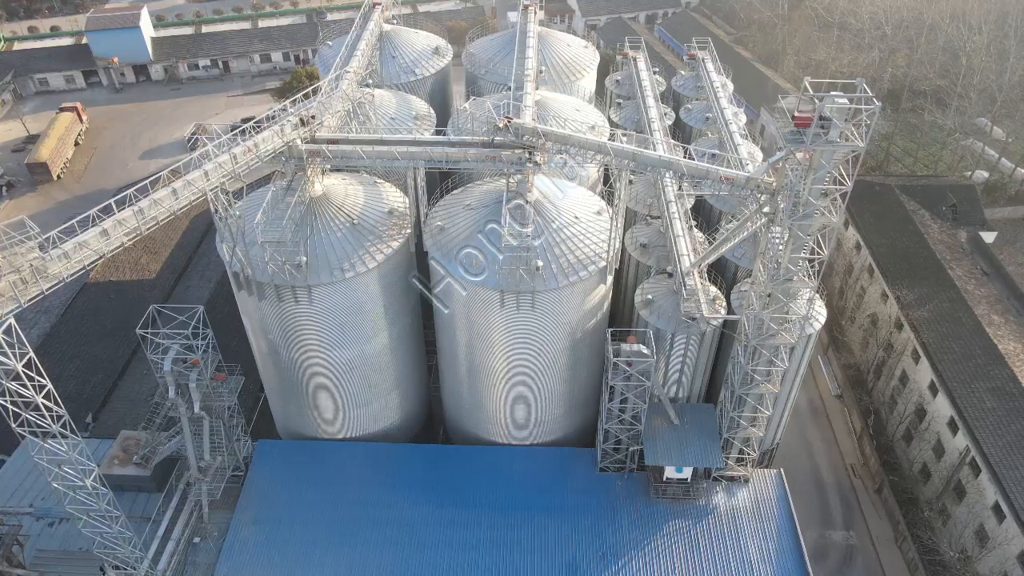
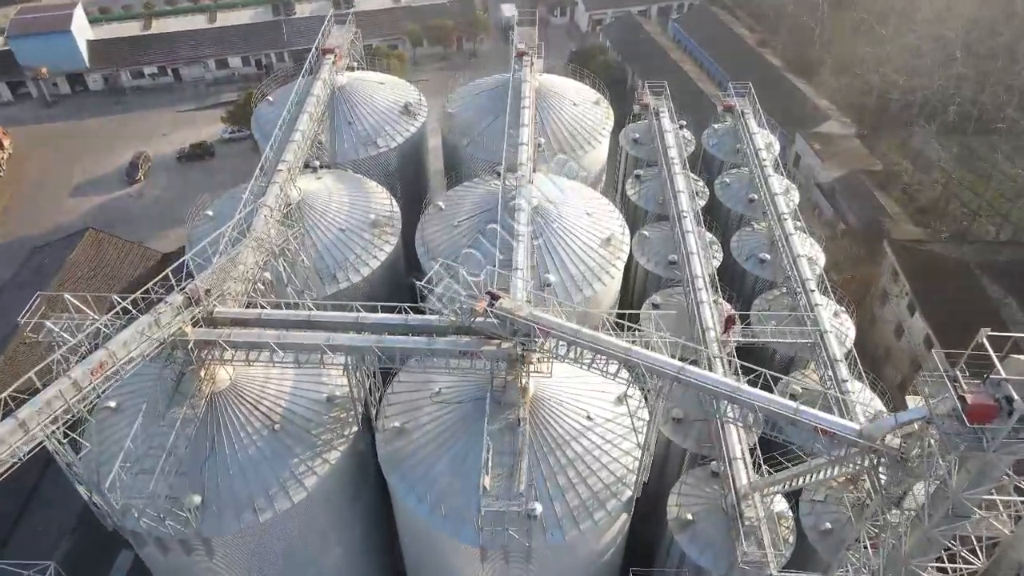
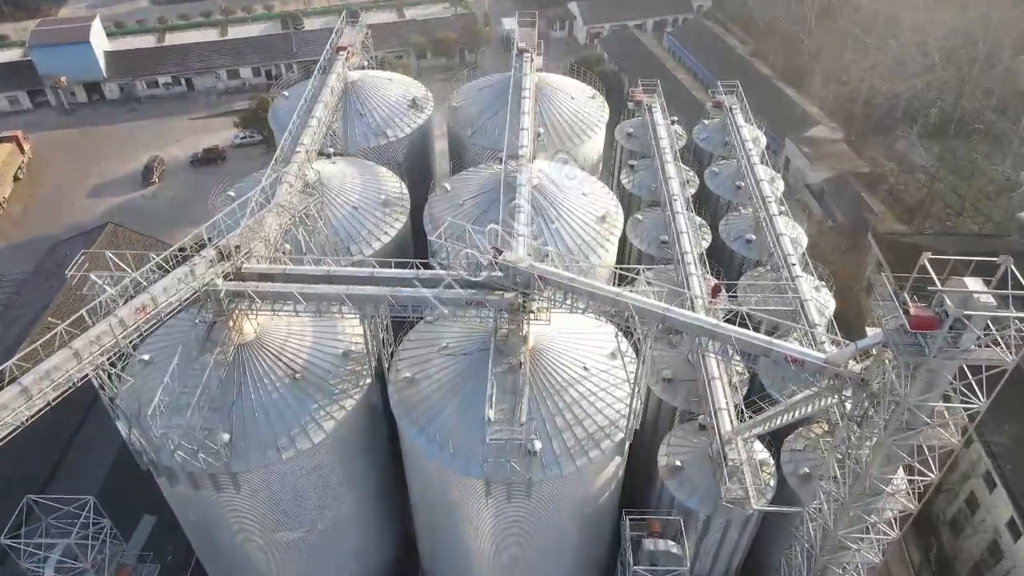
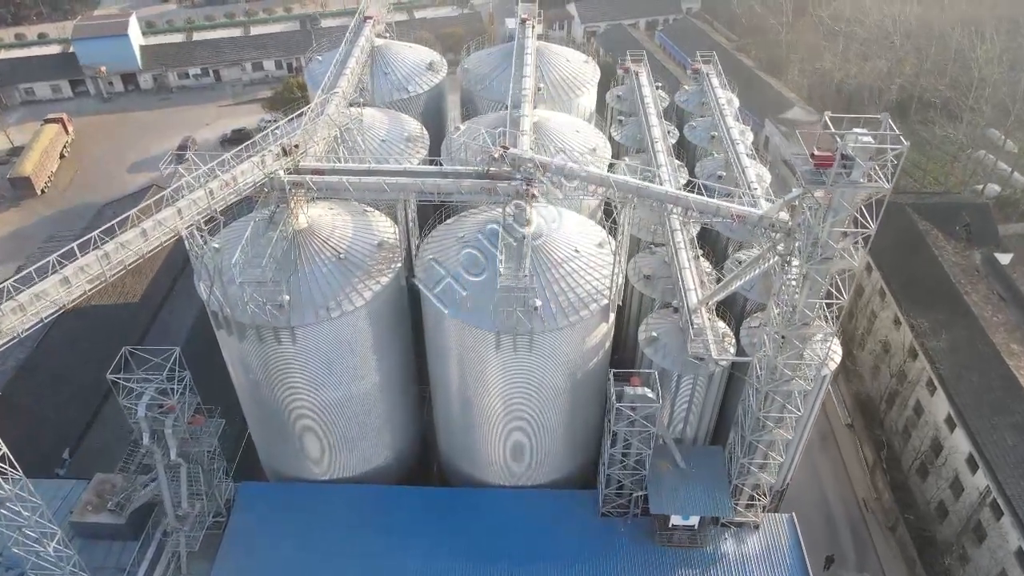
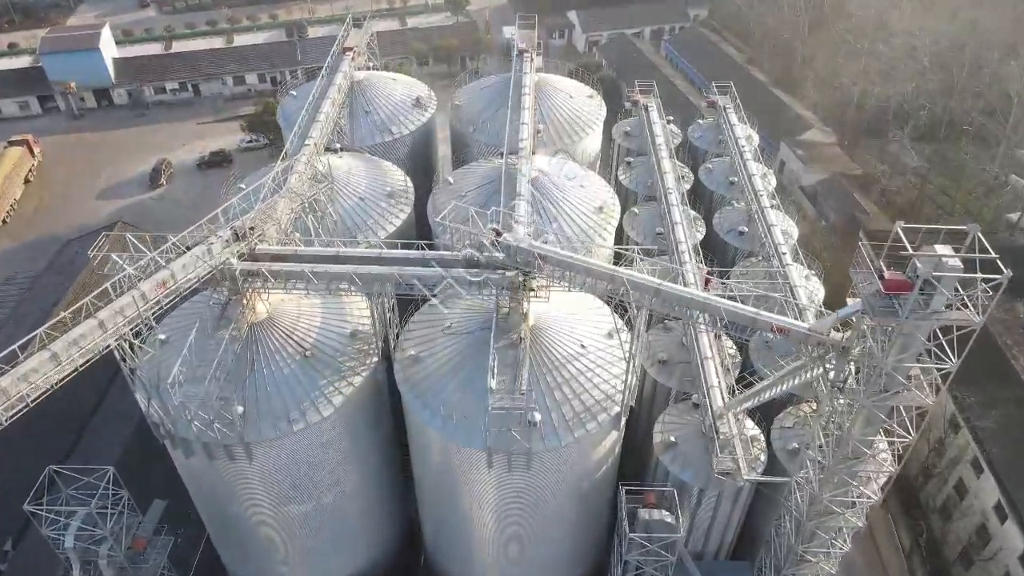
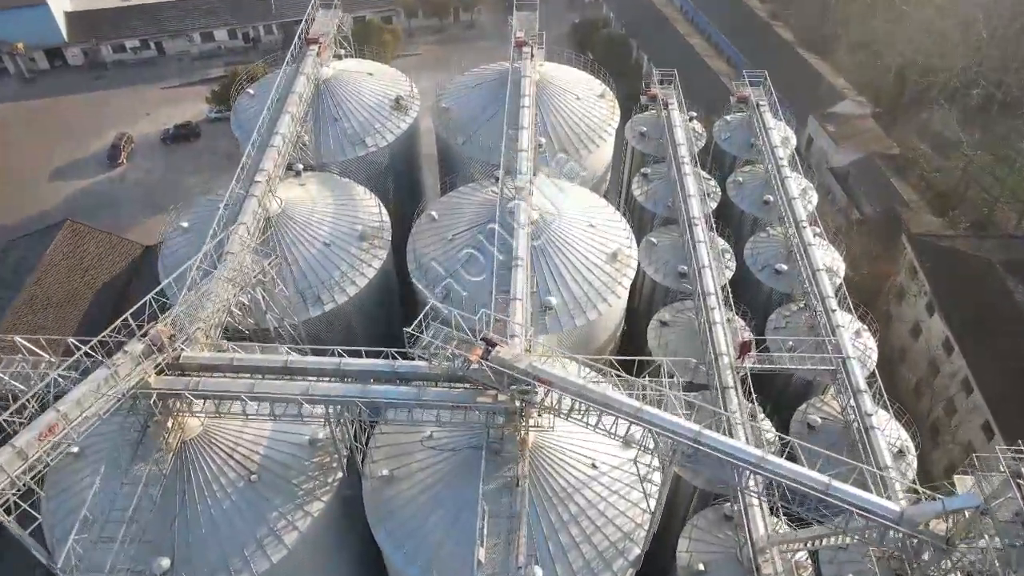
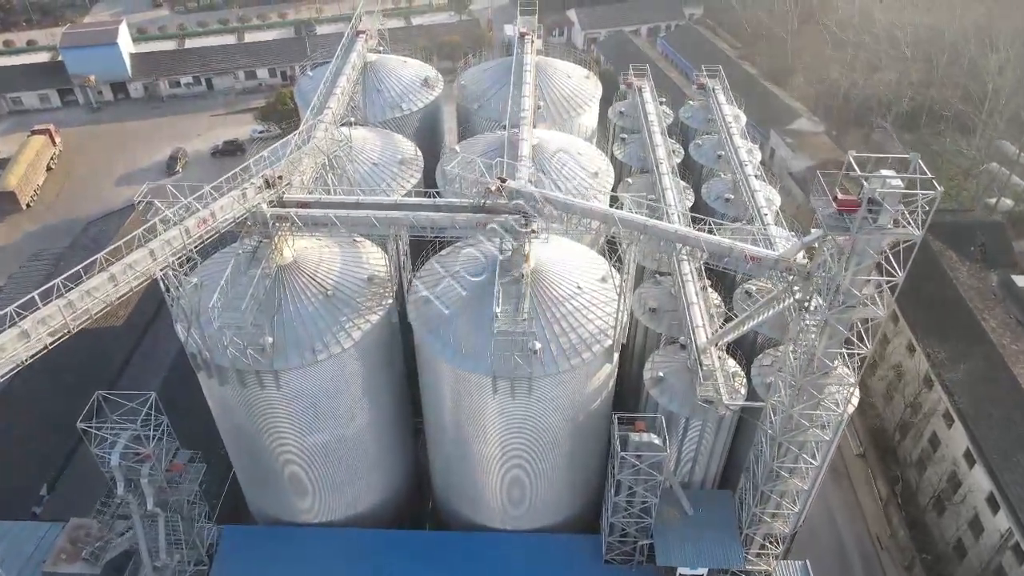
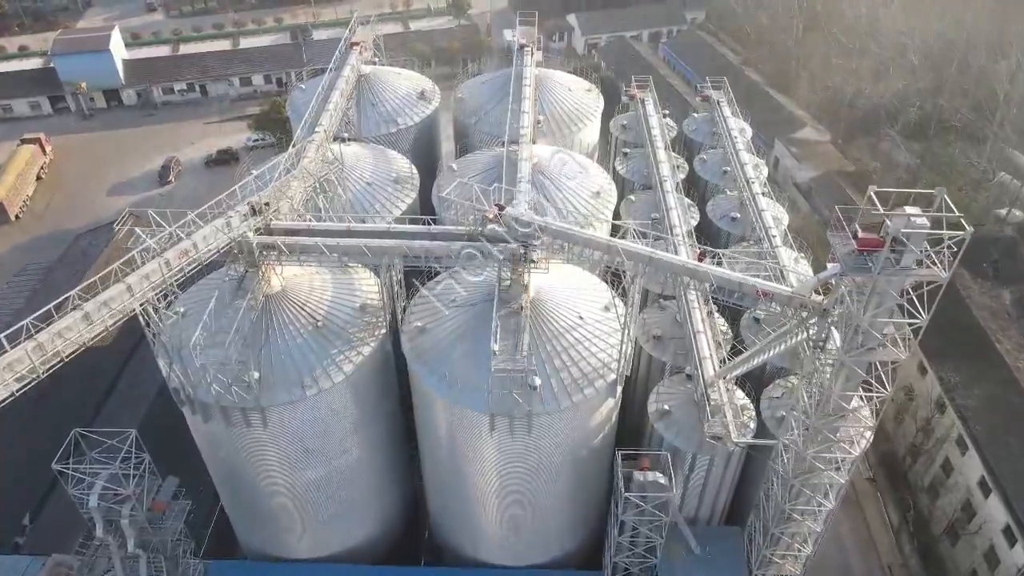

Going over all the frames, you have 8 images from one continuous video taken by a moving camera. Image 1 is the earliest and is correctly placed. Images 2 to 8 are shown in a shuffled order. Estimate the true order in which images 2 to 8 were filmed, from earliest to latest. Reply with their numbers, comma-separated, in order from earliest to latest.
4, 7, 8, 5, 3, 2, 6
